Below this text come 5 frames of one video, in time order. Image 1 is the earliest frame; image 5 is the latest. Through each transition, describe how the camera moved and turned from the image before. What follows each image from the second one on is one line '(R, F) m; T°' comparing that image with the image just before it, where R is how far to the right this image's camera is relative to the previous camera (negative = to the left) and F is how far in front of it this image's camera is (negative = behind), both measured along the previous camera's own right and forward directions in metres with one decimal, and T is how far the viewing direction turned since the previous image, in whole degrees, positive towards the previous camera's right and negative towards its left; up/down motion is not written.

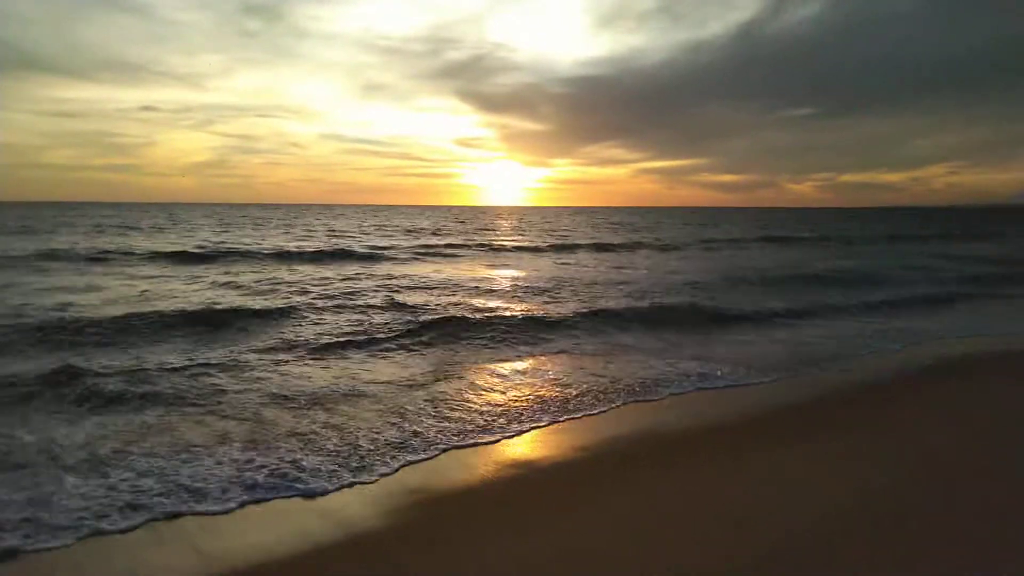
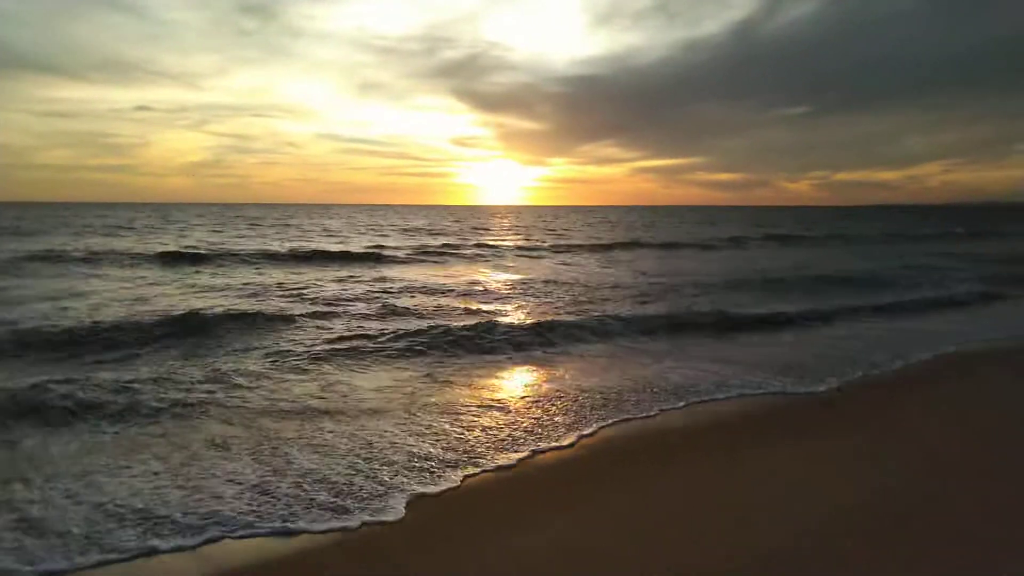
(-1.8, -1.9) m; 0°
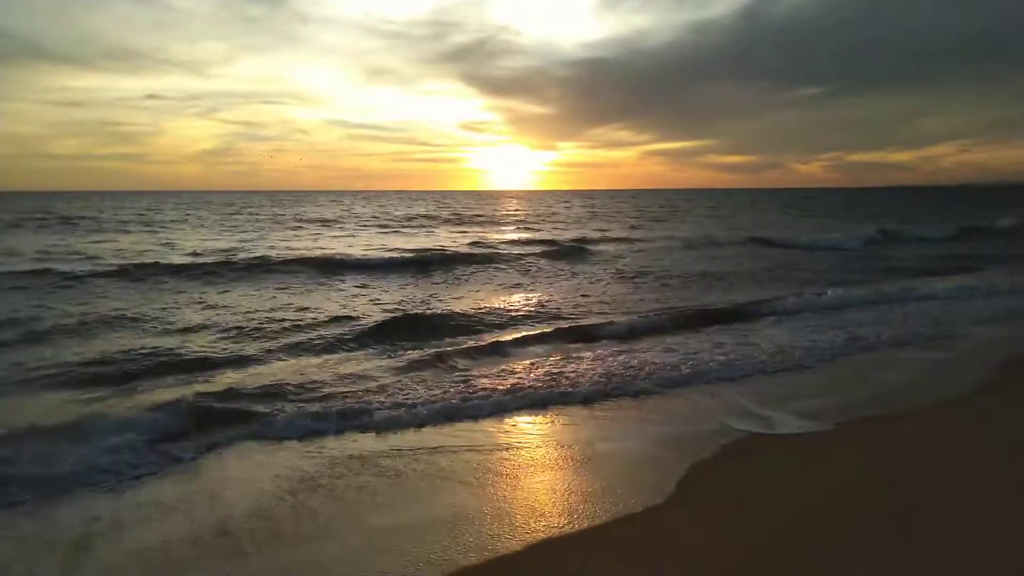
(+0.8, +0.9) m; -1°
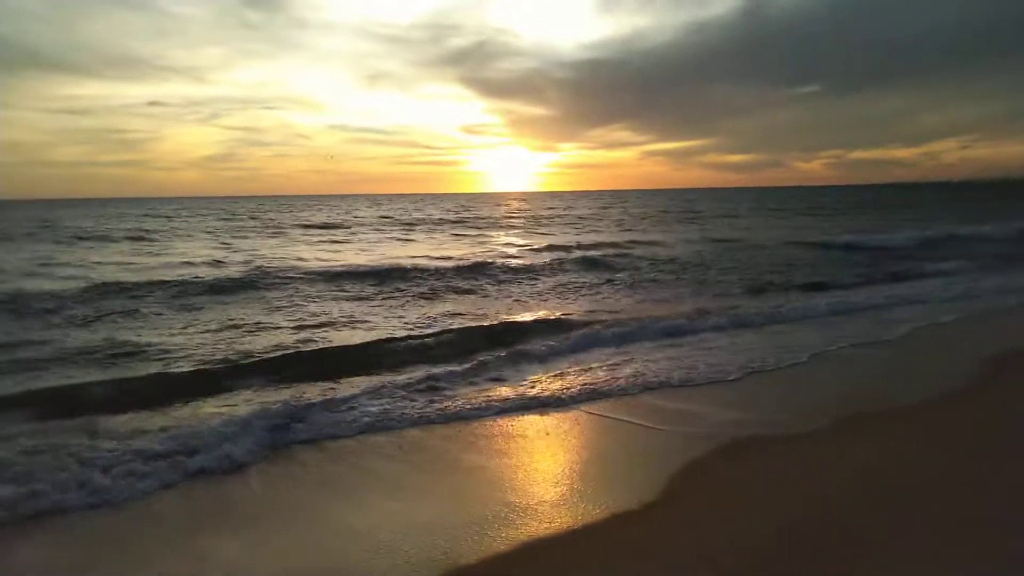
(-1.3, -1.0) m; 0°
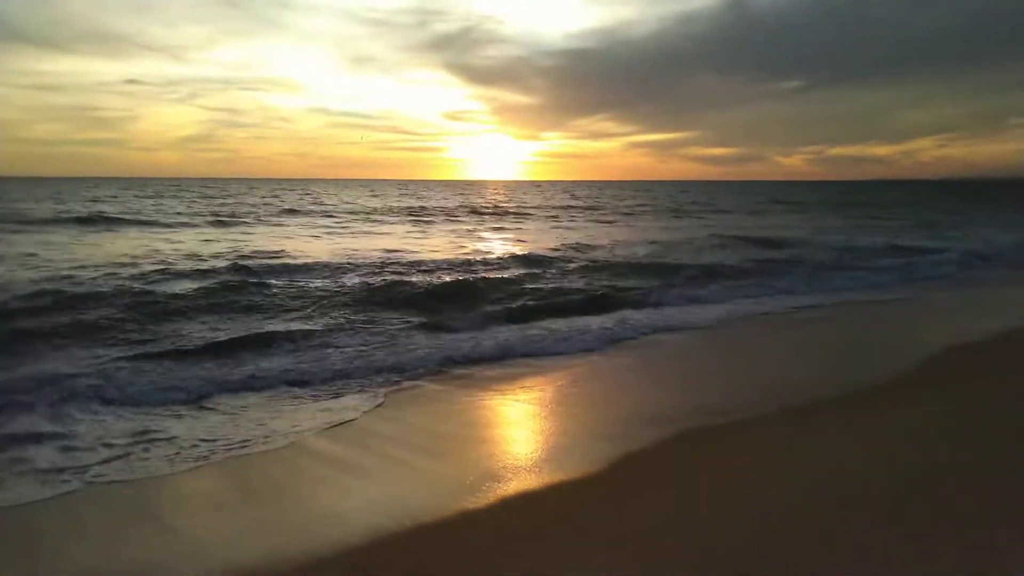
(-0.1, -0.5) m; +2°
